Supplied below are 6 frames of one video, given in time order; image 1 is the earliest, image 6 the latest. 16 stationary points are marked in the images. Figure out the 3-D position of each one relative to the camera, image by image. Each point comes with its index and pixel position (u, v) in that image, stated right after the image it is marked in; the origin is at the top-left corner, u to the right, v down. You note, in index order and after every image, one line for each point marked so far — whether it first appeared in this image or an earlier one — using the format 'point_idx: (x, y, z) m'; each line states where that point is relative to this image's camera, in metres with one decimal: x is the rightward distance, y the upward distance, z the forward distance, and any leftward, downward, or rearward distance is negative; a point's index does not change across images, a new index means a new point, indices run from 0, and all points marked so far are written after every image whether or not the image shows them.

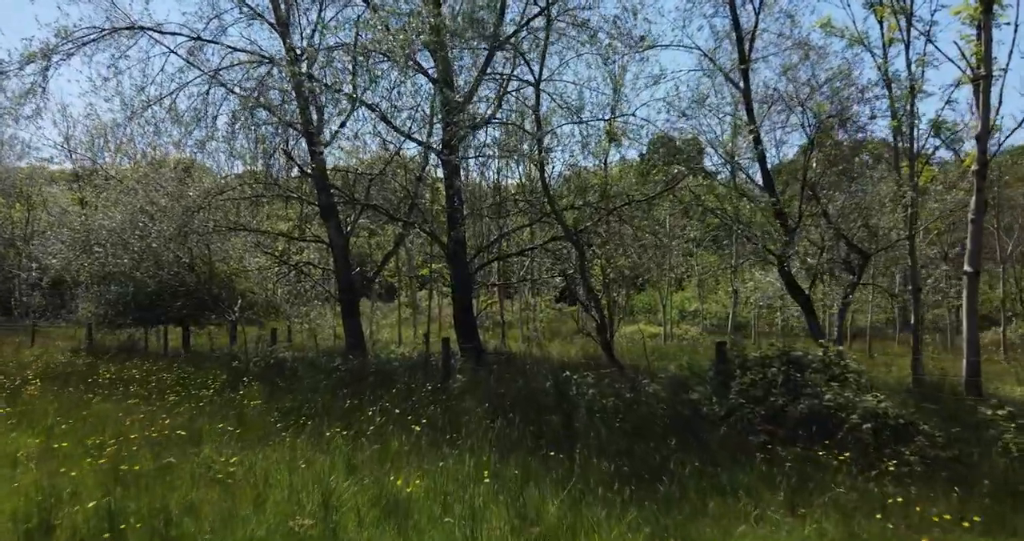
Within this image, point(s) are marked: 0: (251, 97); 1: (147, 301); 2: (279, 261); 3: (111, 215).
0: (-3.9, +2.6, +12.9) m
1: (-7.6, -0.7, +18.0) m
2: (-4.3, +0.2, +16.3) m
3: (-8.1, +1.1, +17.4) m
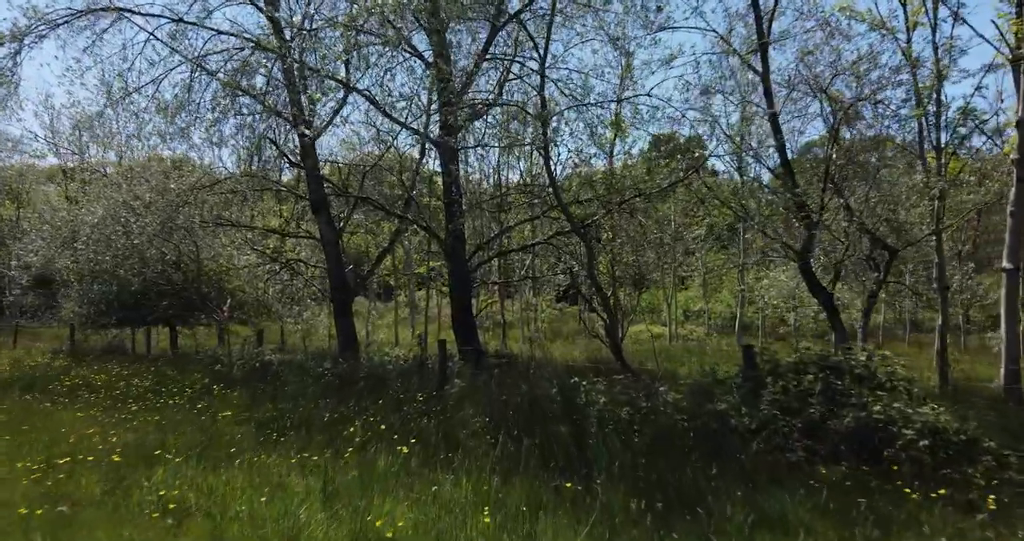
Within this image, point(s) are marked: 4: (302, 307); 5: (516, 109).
0: (-3.9, +2.6, +12.2) m
1: (-7.6, -0.6, +17.3) m
2: (-4.3, +0.2, +15.5) m
3: (-8.0, +1.1, +16.7) m
4: (-4.4, -0.8, +18.3) m
5: (0.0, +1.7, +10.3) m
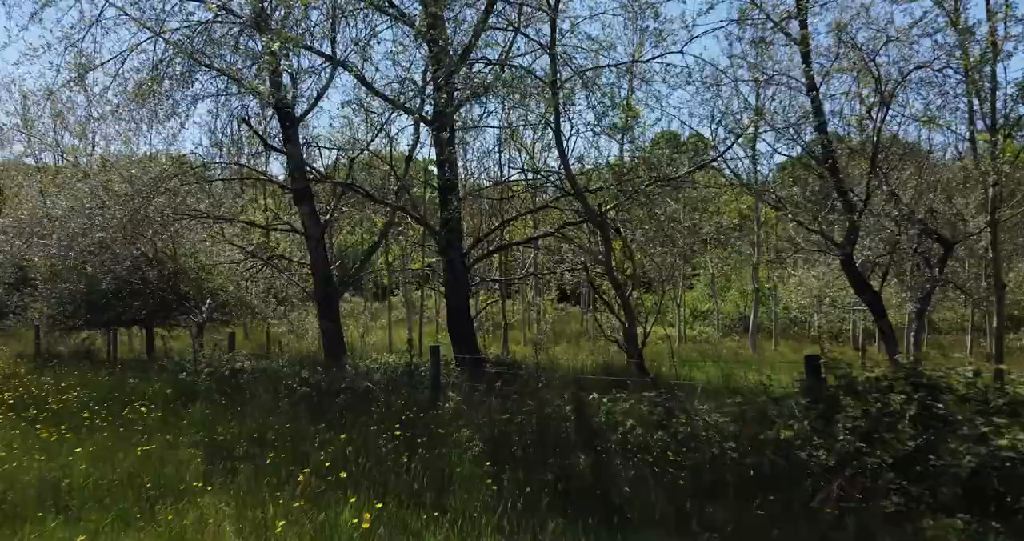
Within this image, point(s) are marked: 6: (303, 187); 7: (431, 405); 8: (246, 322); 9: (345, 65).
0: (-3.8, +2.6, +10.9) m
1: (-7.6, -0.6, +16.0) m
2: (-4.3, +0.3, +14.2) m
3: (-8.0, +1.2, +15.4) m
4: (-4.4, -0.7, +17.0) m
5: (+0.1, +1.8, +9.1) m
6: (-3.1, +1.2, +12.7) m
7: (-0.7, -1.1, +7.4) m
8: (-5.5, -1.0, +17.8) m
9: (-2.0, +2.5, +10.7) m
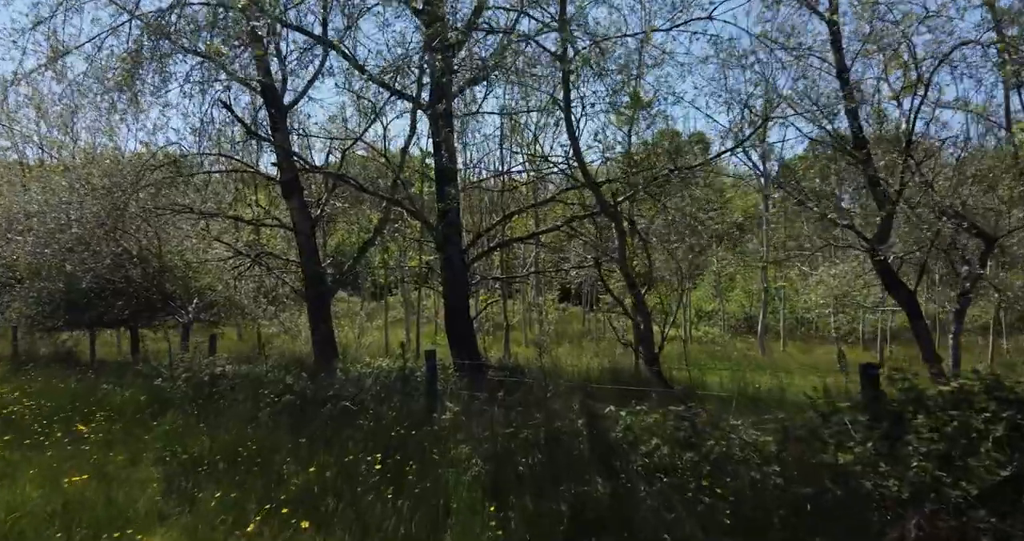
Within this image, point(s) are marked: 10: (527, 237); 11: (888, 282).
0: (-3.8, +2.7, +10.1) m
1: (-7.6, -0.5, +15.2) m
2: (-4.2, +0.3, +13.5) m
3: (-8.0, +1.2, +14.6) m
4: (-4.4, -0.7, +16.2) m
5: (+0.1, +1.8, +8.3) m
6: (-3.1, +1.3, +12.0) m
7: (-0.7, -1.1, +6.6) m
8: (-5.5, -1.0, +17.0) m
9: (-2.0, +2.6, +9.9) m
10: (+0.2, +0.4, +10.4) m
11: (+4.0, -0.1, +9.3) m
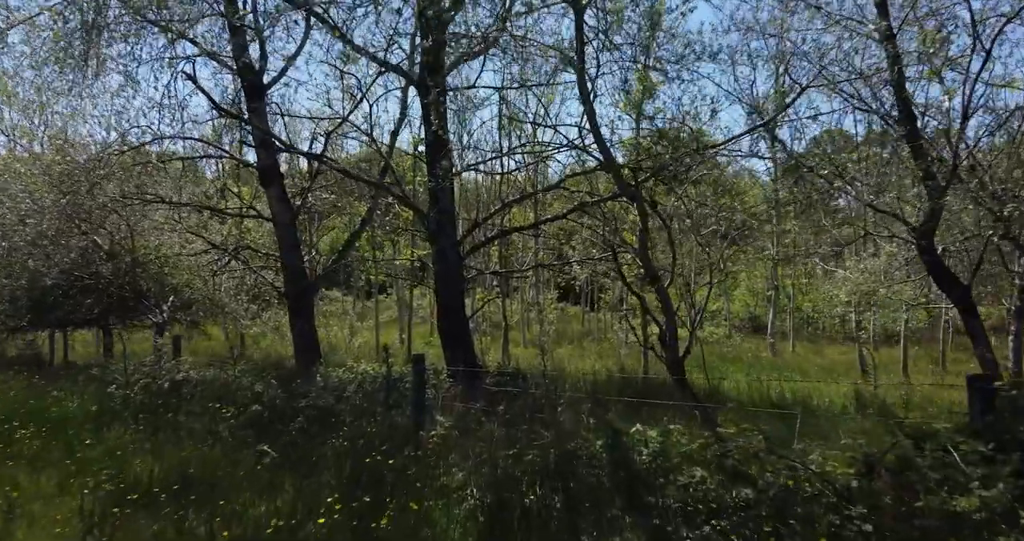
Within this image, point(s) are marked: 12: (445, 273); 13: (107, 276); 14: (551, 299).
0: (-3.8, +2.7, +9.1) m
1: (-7.6, -0.5, +14.1) m
2: (-4.2, +0.4, +12.4) m
3: (-8.0, +1.3, +13.6) m
4: (-4.4, -0.6, +15.2) m
5: (+0.1, +1.9, +7.3) m
6: (-3.1, +1.3, +10.9) m
7: (-0.6, -1.1, +5.6) m
8: (-5.5, -0.9, +16.0) m
9: (-2.0, +2.6, +8.9) m
10: (+0.2, +0.5, +9.4) m
11: (+4.0, 0.0, +8.3) m
12: (-0.7, 0.0, +9.0) m
13: (-6.5, -0.1, +13.9) m
14: (+0.9, -0.6, +19.4) m
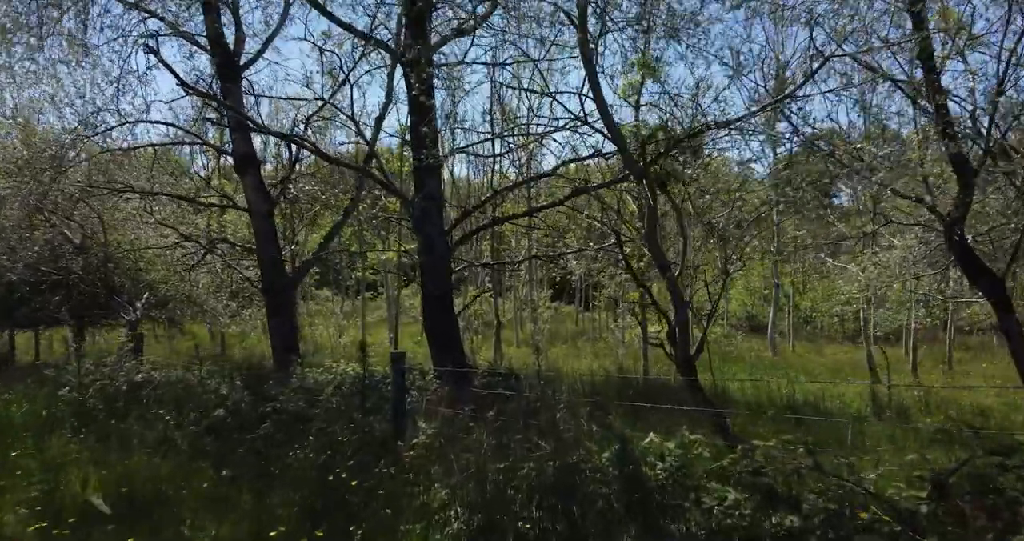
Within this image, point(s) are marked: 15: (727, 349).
0: (-3.9, +2.8, +8.4) m
1: (-7.7, -0.4, +13.4) m
2: (-4.3, +0.4, +11.7) m
3: (-8.1, +1.4, +12.8) m
4: (-4.5, -0.5, +14.5) m
5: (0.0, +2.0, +6.6) m
6: (-3.2, +1.4, +10.2) m
7: (-0.7, -1.0, +4.9) m
8: (-5.6, -0.9, +15.2) m
9: (-2.1, +2.7, +8.2) m
10: (+0.1, +0.6, +8.7) m
11: (+4.0, 0.0, +7.6) m
12: (-0.8, +0.1, +8.3) m
13: (-6.6, 0.0, +13.2) m
14: (+0.7, -0.5, +18.7) m
15: (+4.8, -1.7, +19.3) m
